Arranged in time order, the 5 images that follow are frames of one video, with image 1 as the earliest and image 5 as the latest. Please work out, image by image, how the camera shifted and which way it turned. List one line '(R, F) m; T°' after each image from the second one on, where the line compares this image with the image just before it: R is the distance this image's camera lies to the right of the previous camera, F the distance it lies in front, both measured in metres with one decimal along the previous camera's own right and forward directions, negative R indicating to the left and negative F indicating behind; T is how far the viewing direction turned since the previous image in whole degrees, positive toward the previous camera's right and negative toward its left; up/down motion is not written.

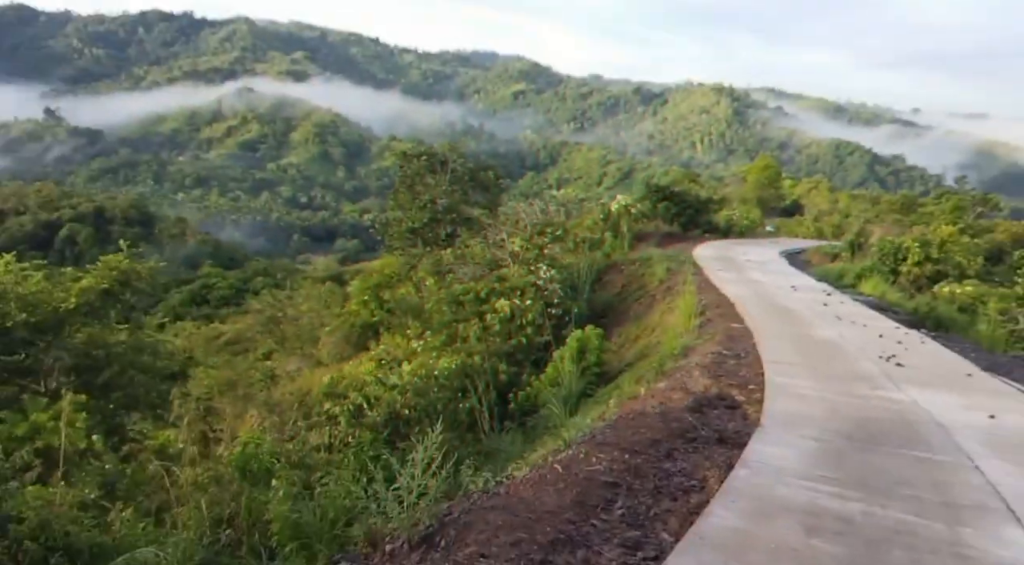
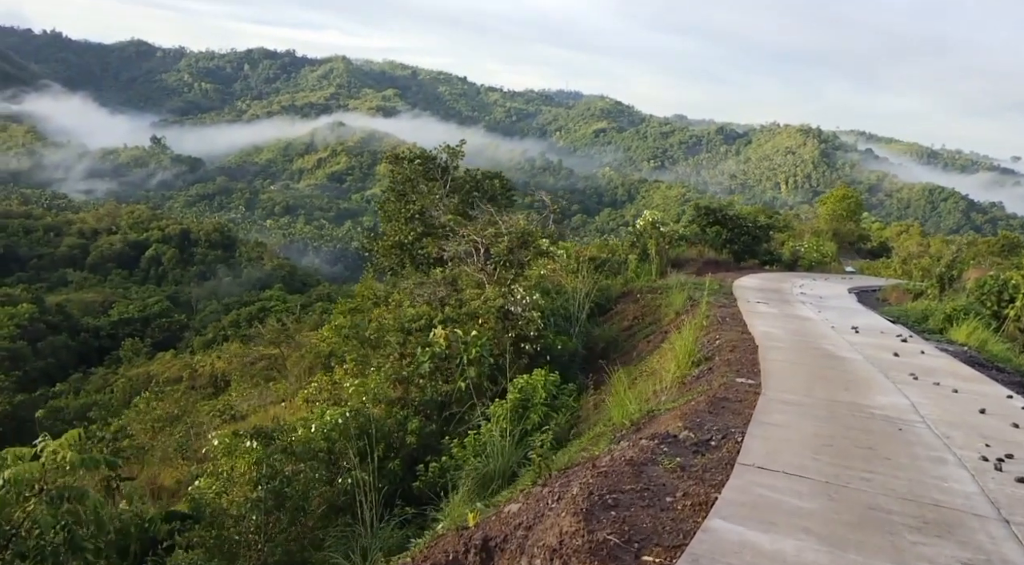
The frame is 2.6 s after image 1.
(+1.1, +2.4) m; -6°
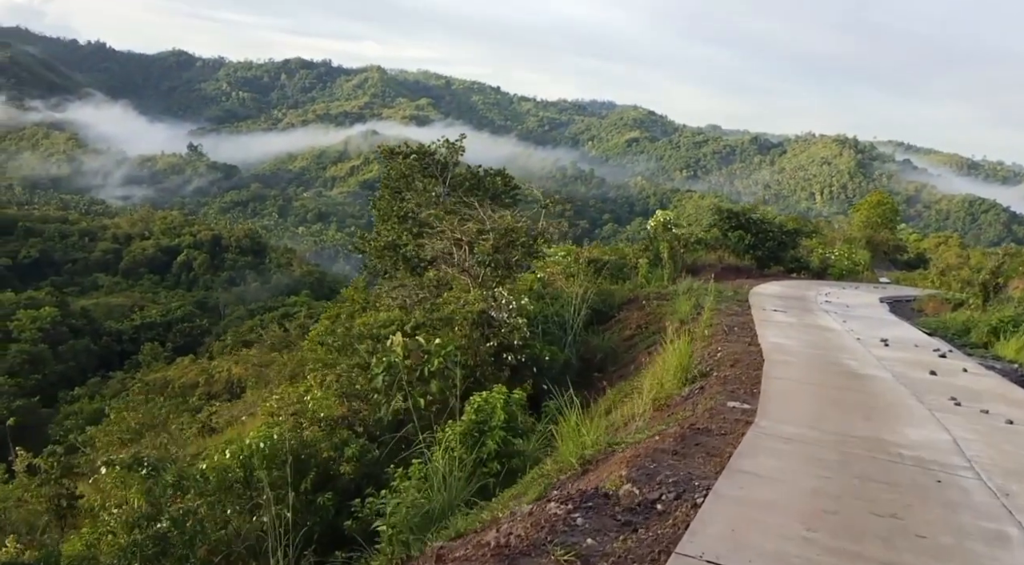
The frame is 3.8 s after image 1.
(+0.5, +0.8) m; -2°
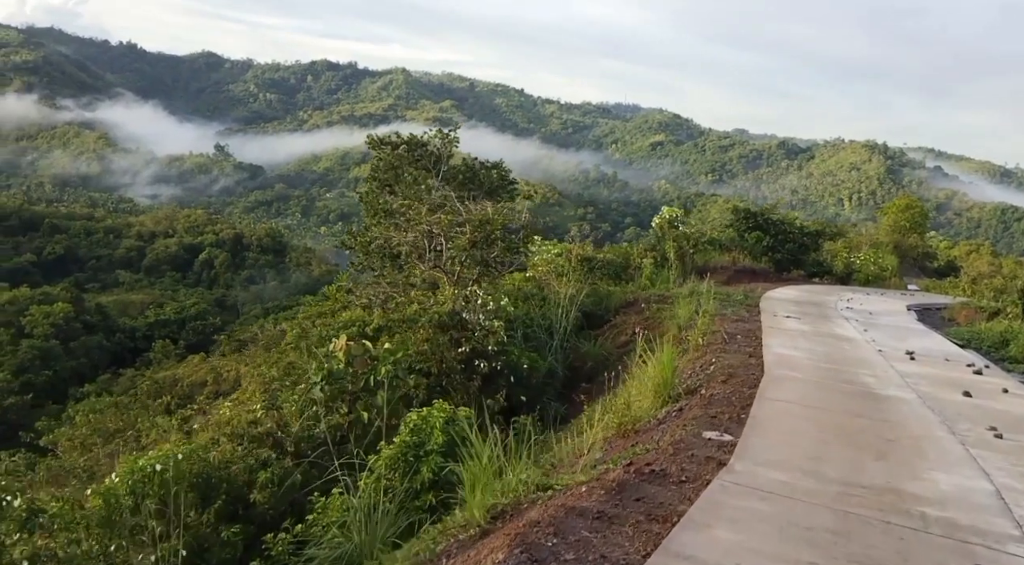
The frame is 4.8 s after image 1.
(+0.4, +0.7) m; -2°
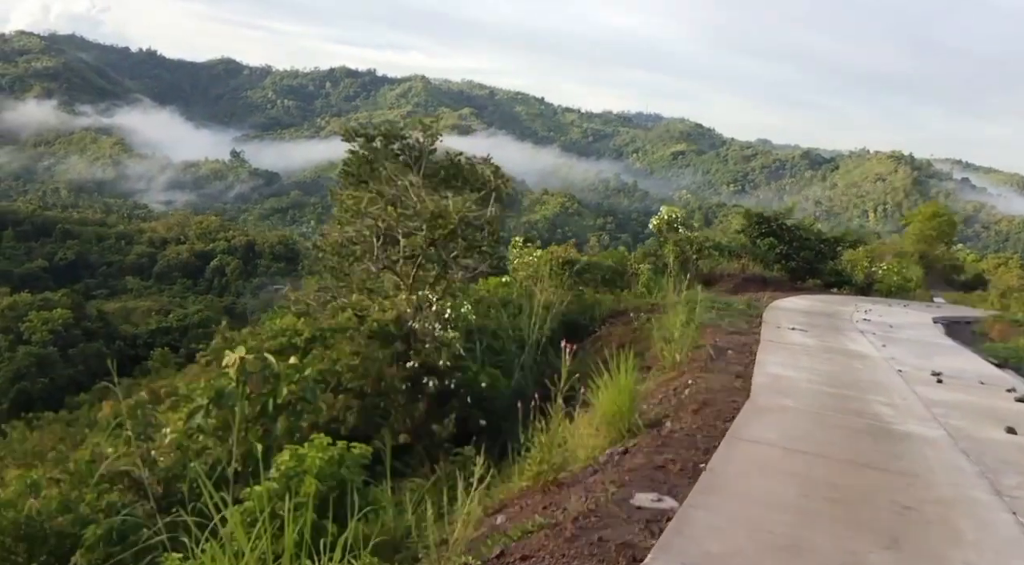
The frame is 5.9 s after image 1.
(+0.5, +0.8) m; -2°
